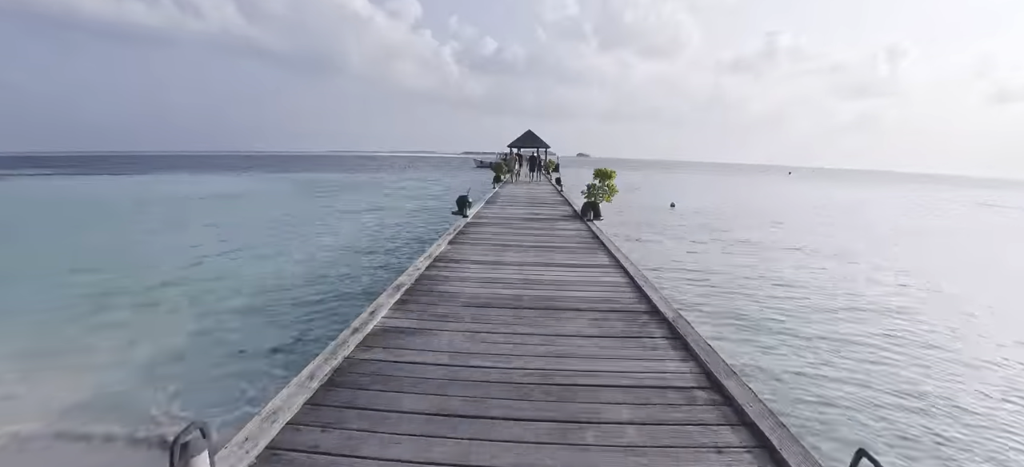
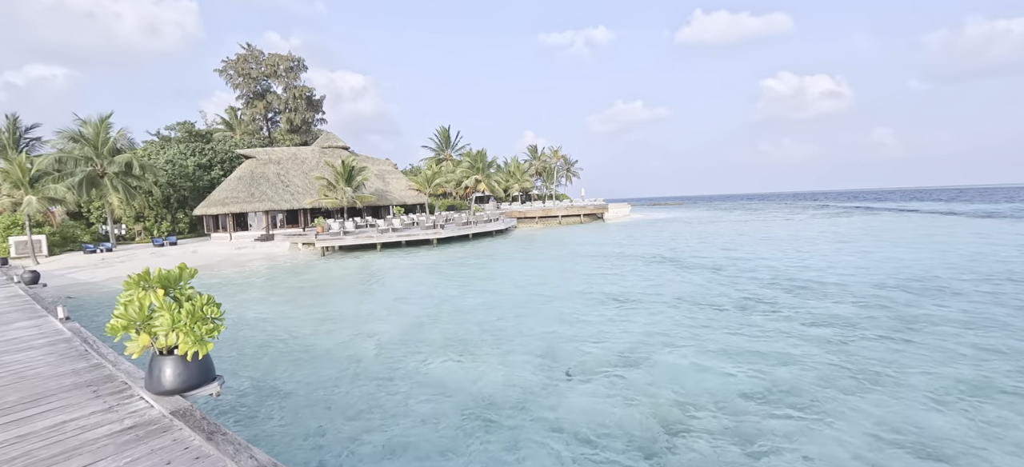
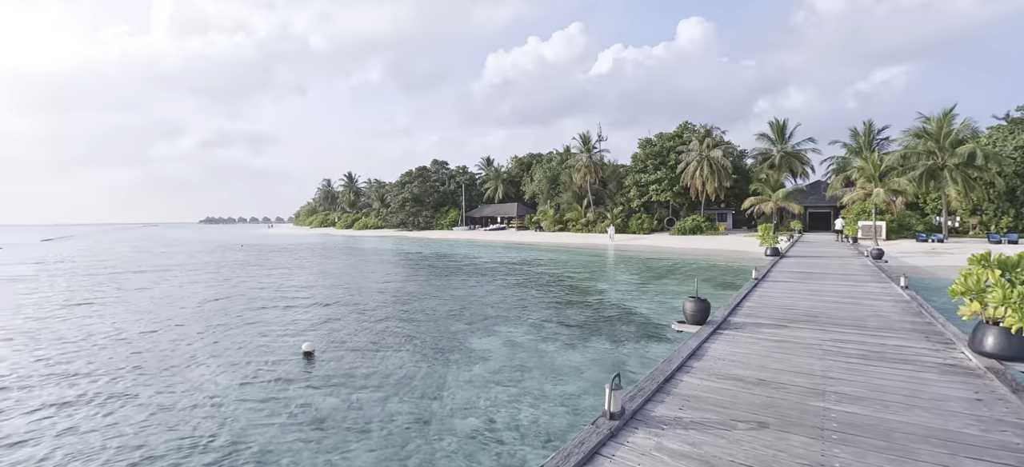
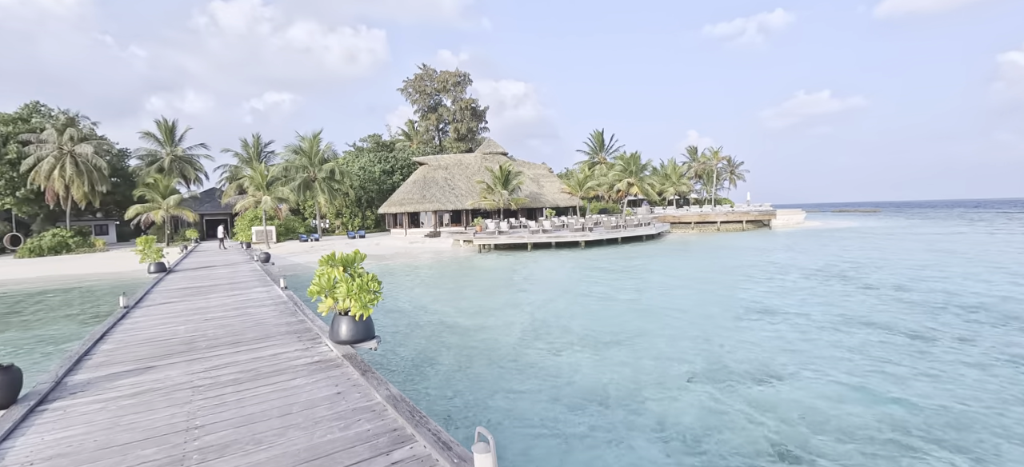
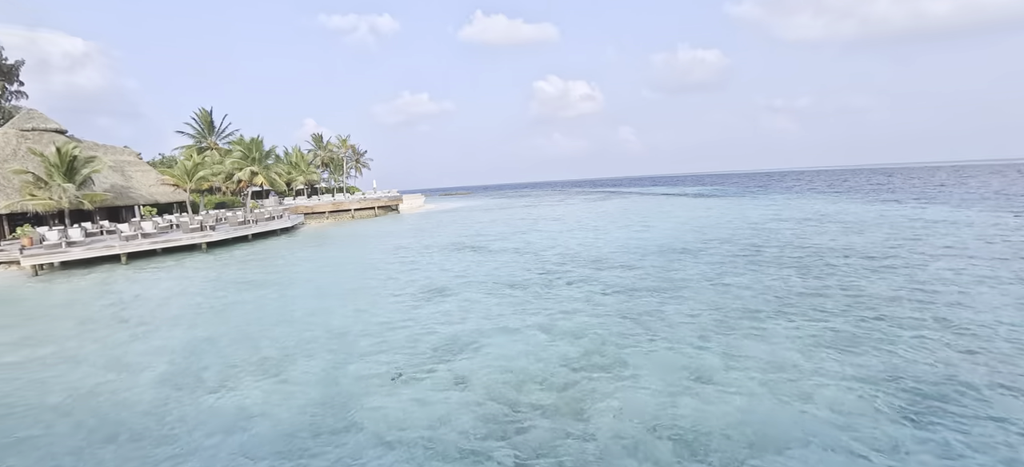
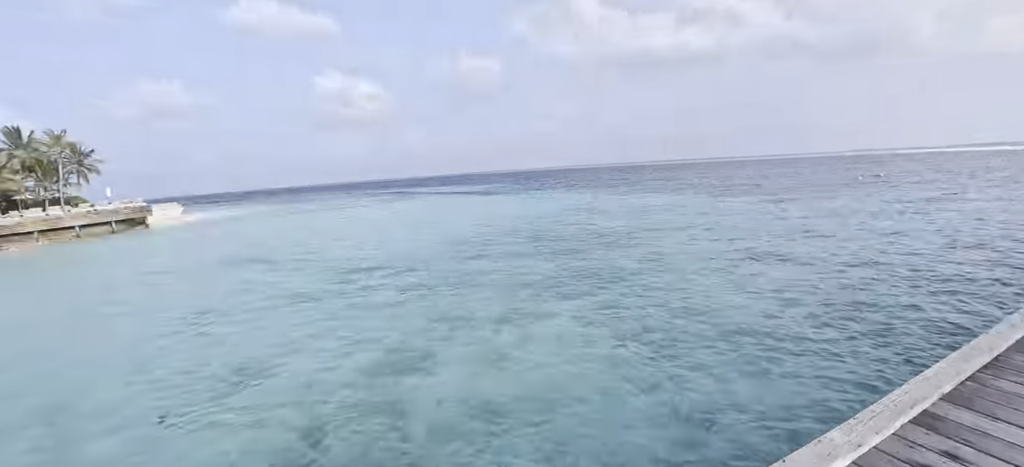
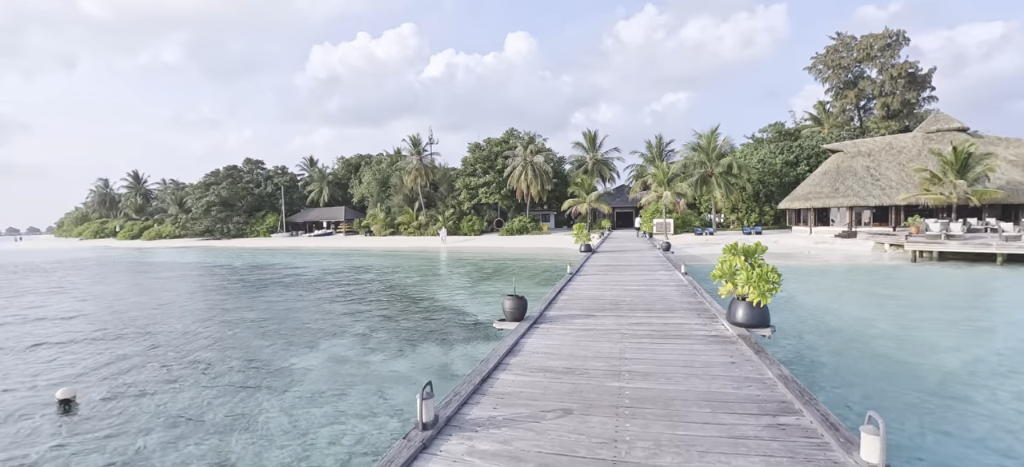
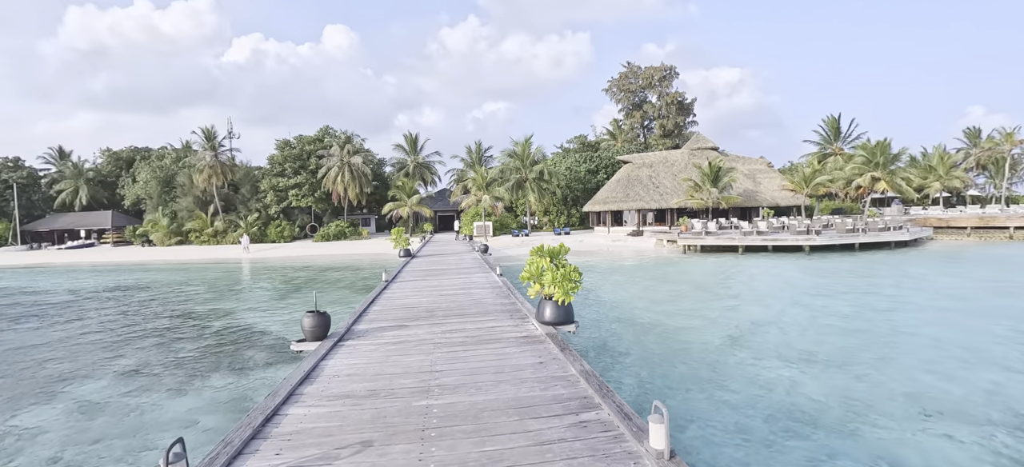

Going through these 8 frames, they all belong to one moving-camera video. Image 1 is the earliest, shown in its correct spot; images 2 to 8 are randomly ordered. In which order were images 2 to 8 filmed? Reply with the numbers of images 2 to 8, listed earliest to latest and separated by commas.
6, 5, 2, 4, 8, 7, 3
